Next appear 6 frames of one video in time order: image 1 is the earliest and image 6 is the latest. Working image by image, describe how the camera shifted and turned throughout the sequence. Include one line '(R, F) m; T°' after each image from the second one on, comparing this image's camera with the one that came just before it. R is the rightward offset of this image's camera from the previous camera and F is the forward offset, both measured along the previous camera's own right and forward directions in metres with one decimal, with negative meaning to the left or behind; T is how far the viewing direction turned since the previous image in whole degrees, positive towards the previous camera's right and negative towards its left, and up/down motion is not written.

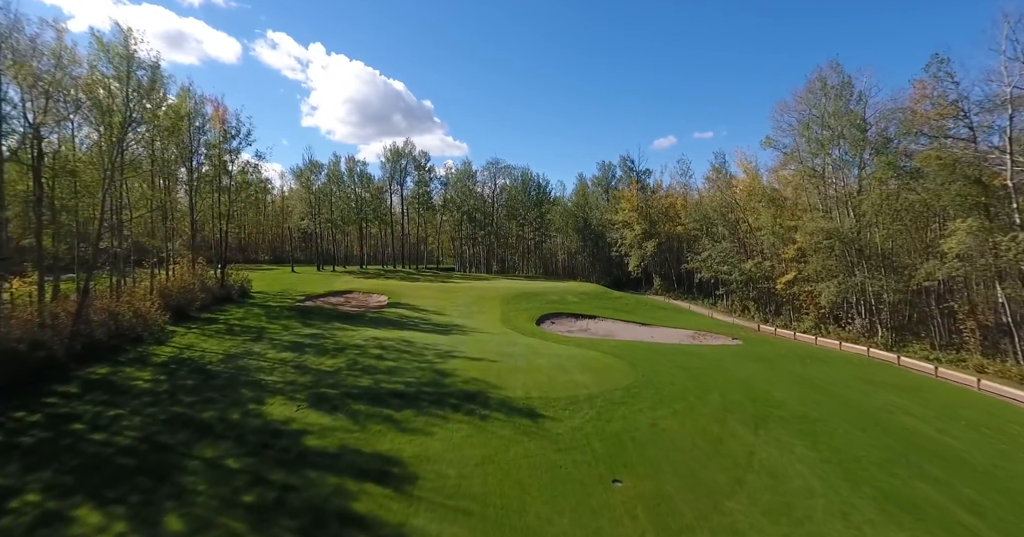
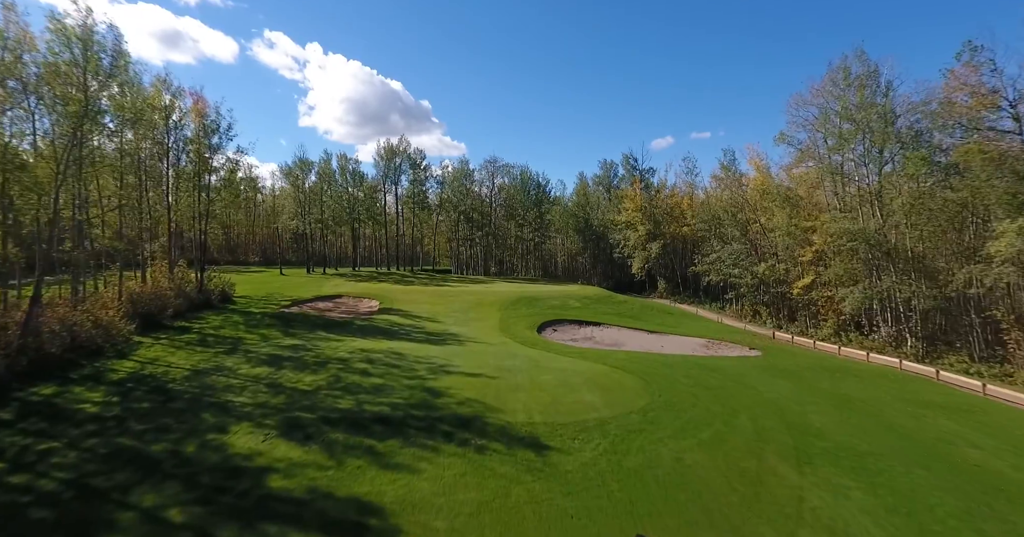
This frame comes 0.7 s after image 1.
(-0.1, +1.8) m; 0°
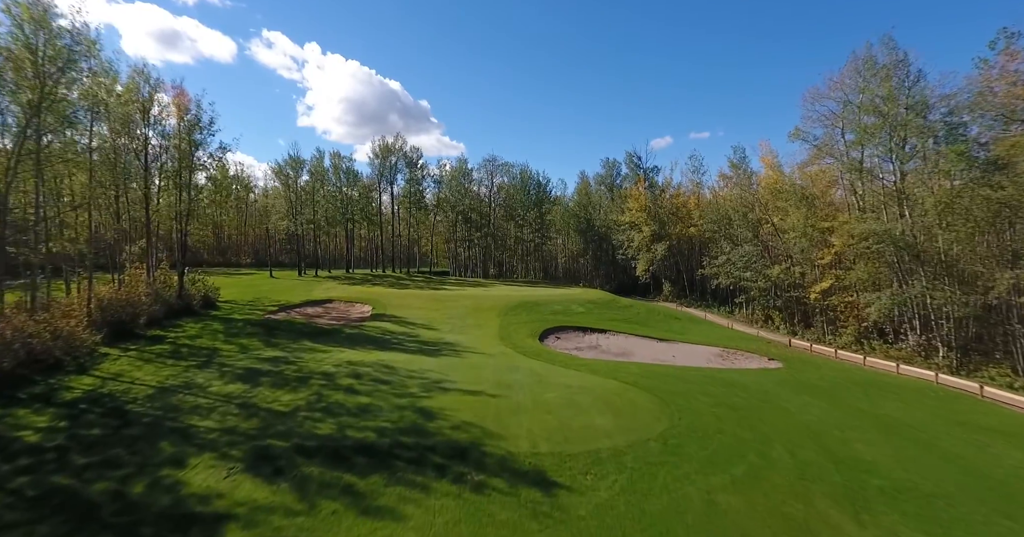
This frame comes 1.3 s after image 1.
(-0.1, +1.6) m; 0°
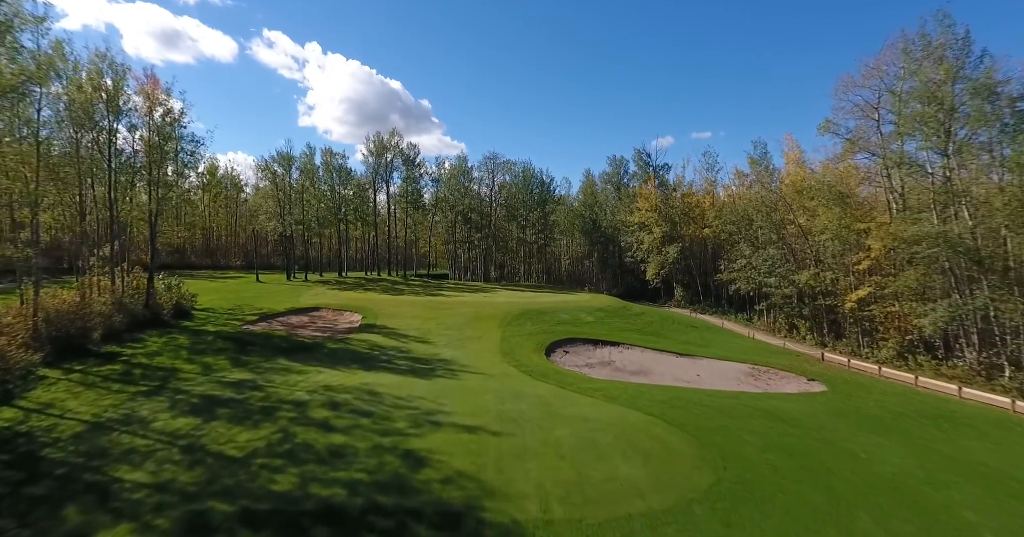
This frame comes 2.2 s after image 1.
(-0.1, +2.5) m; 0°
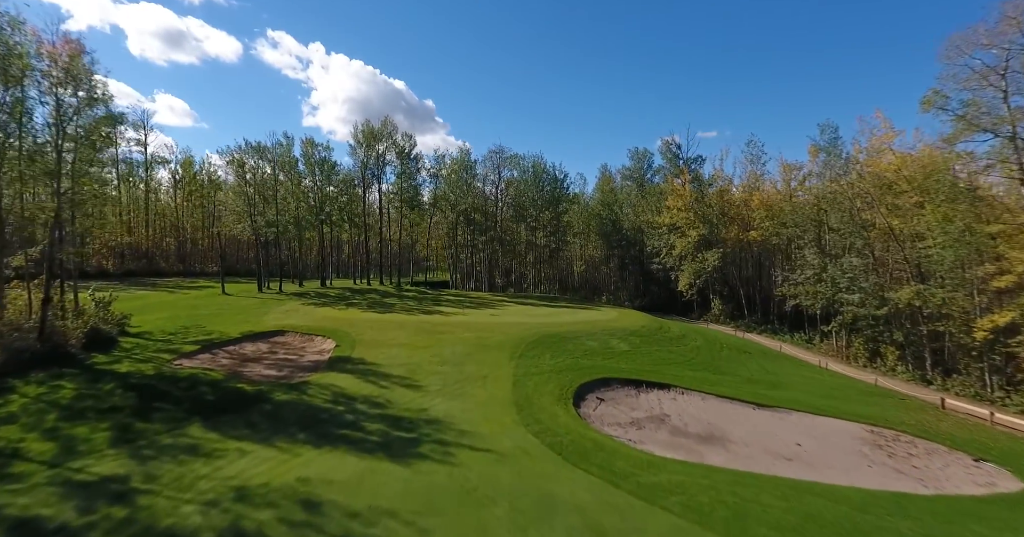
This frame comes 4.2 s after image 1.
(-0.4, +5.8) m; -1°
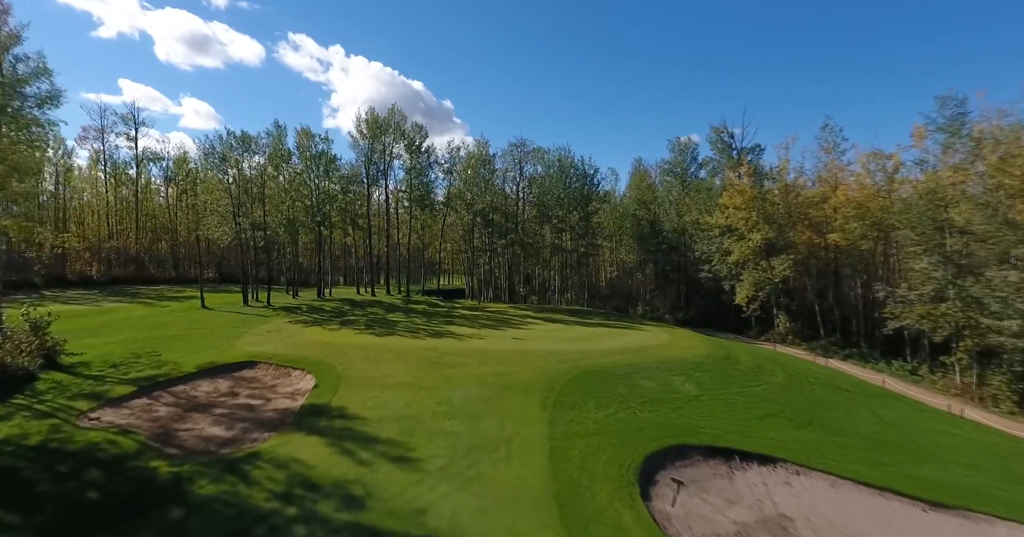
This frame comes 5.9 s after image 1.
(-0.5, +5.2) m; -2°
